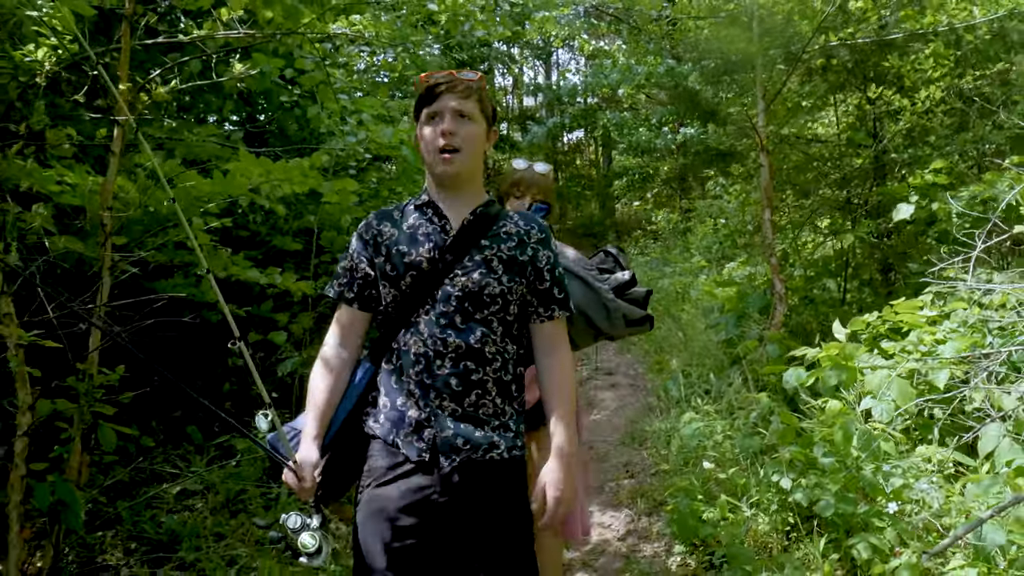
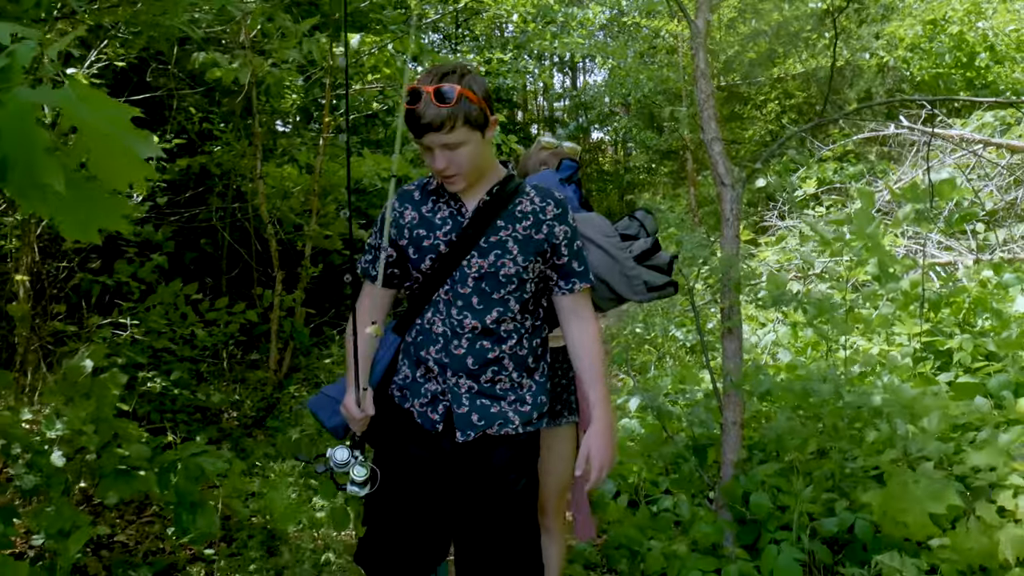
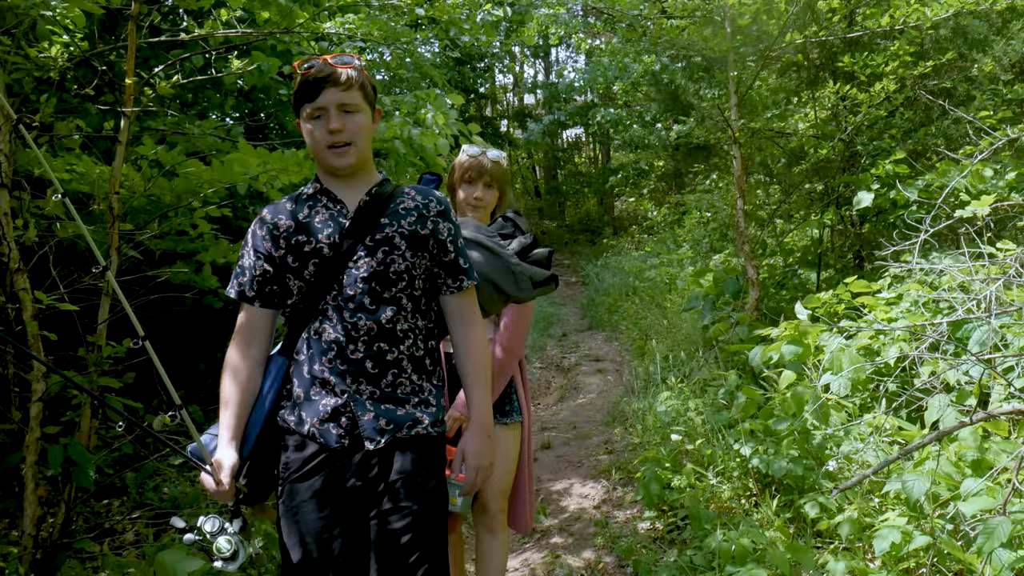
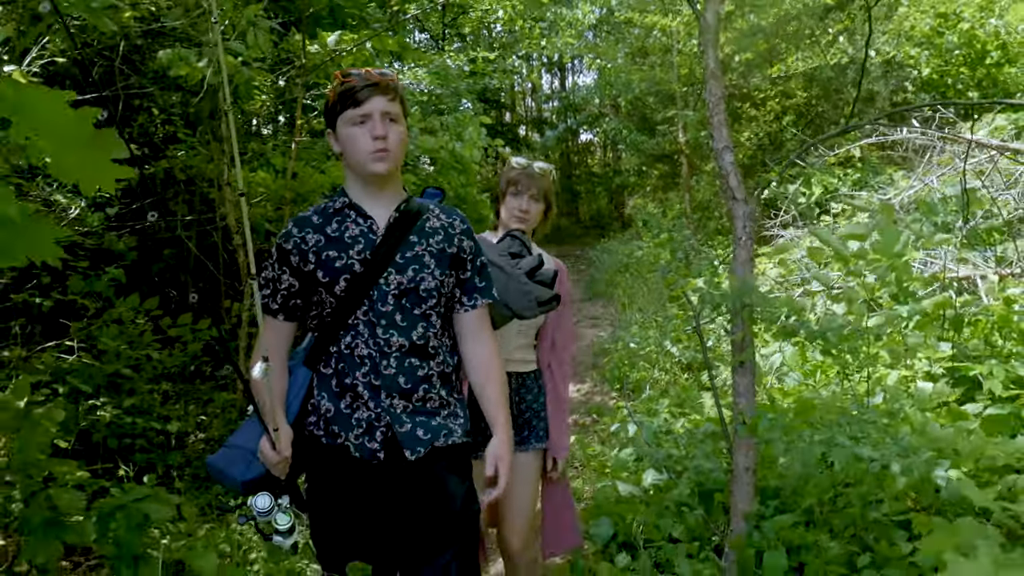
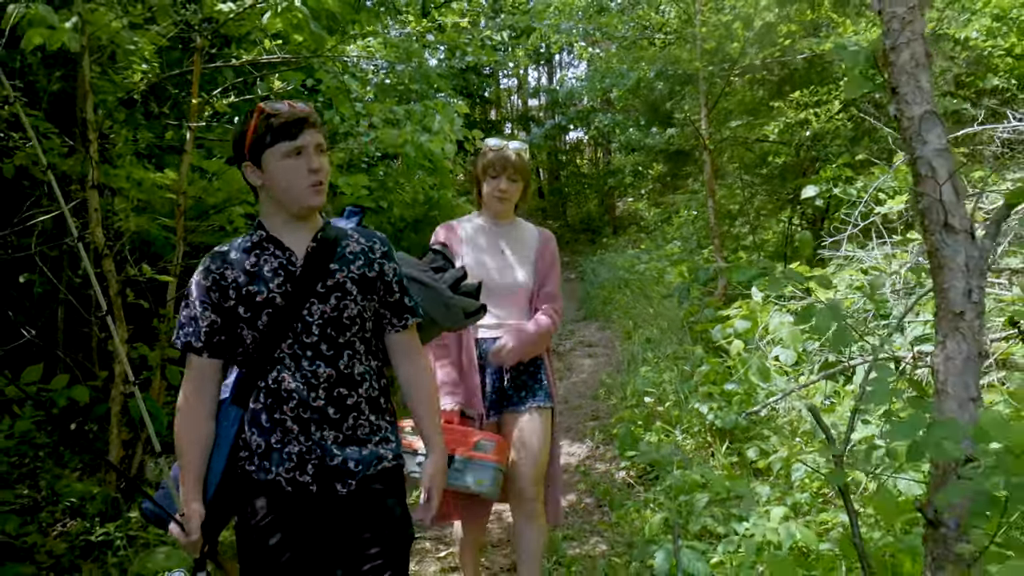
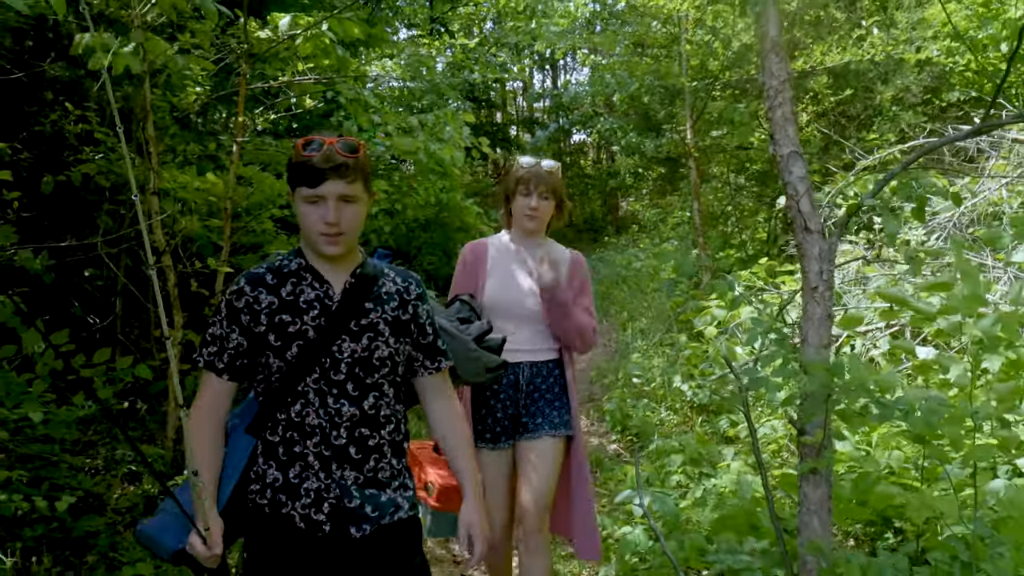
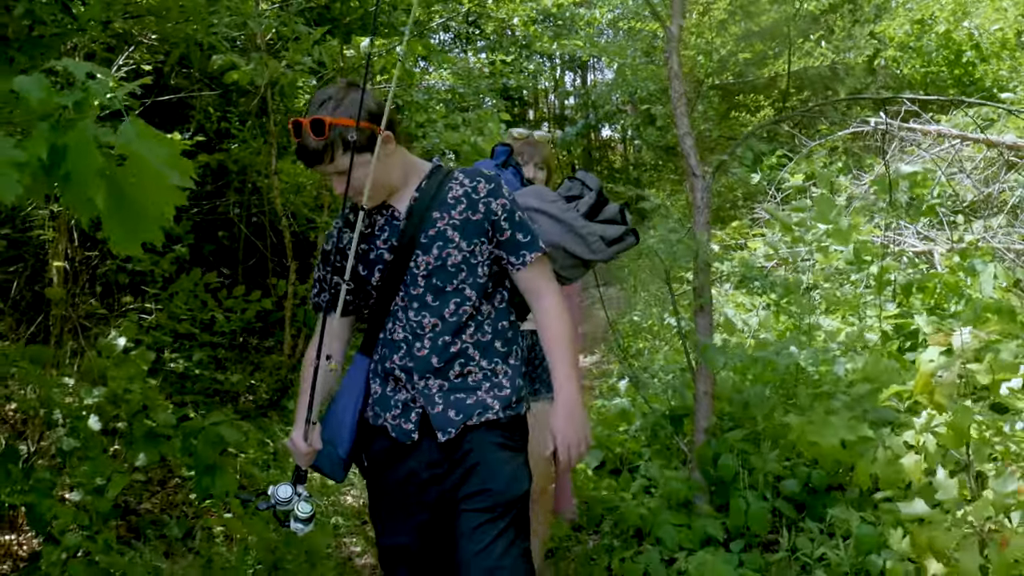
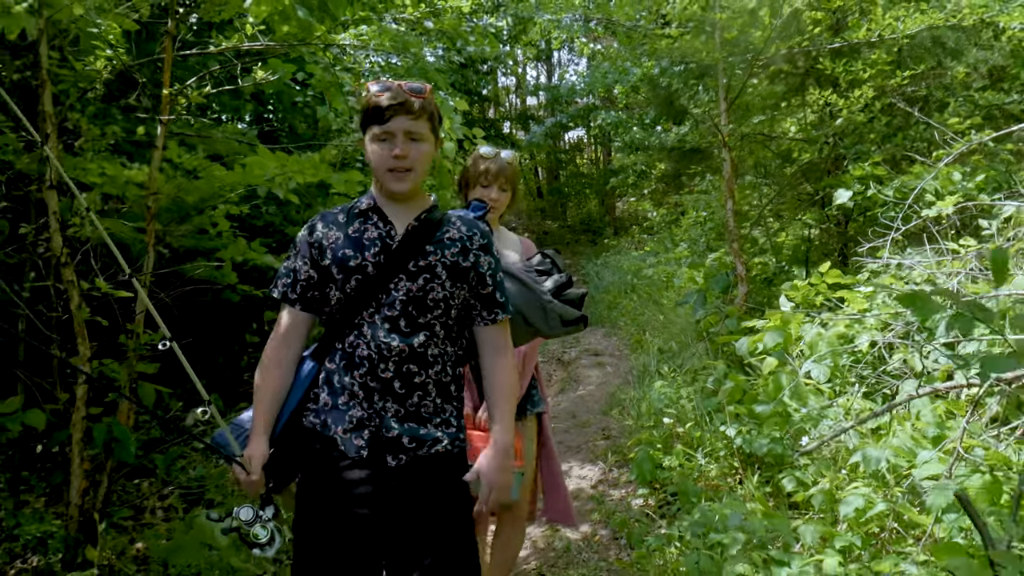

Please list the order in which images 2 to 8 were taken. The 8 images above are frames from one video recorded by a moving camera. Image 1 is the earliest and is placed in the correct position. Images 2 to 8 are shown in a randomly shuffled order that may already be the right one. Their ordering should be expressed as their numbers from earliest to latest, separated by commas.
3, 8, 5, 6, 4, 2, 7
